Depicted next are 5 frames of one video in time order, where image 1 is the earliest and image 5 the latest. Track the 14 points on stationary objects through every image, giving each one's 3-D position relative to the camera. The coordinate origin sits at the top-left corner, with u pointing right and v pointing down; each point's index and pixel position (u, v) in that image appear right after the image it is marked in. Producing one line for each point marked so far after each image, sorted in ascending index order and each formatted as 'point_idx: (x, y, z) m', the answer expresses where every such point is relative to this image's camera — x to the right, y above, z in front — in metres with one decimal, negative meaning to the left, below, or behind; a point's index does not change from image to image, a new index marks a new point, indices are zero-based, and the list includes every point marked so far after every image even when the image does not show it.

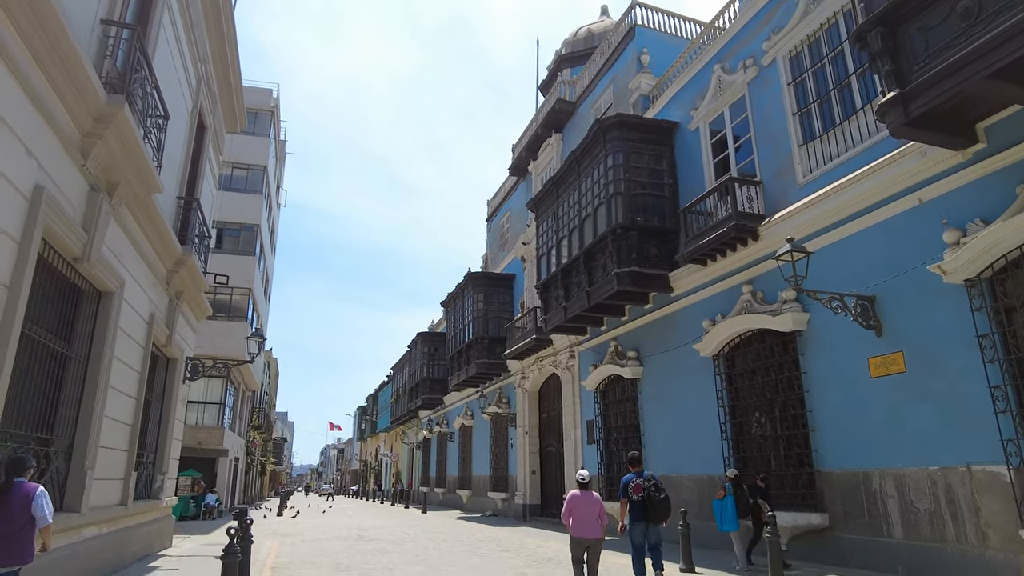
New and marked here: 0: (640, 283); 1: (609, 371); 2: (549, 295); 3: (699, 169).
0: (+2.7, +0.1, +13.7) m
1: (+2.4, -2.0, +15.9) m
2: (+1.0, -0.1, +17.4) m
3: (+3.9, +2.5, +13.7) m
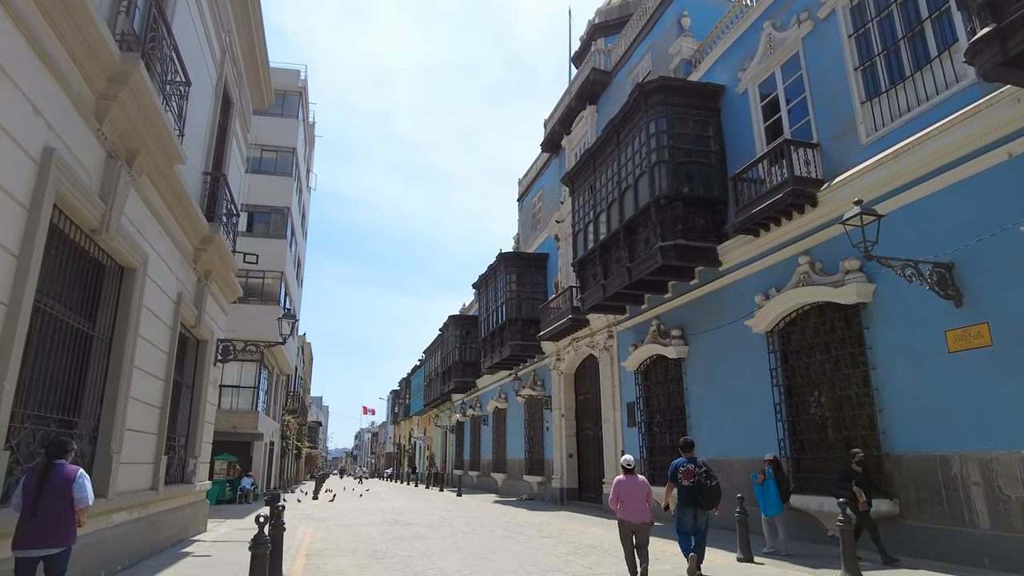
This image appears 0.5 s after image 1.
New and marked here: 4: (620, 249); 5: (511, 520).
0: (+3.4, +0.6, +12.9) m
1: (+3.2, -1.5, +15.2) m
2: (+1.9, +0.4, +16.7) m
3: (+4.6, +3.0, +12.9) m
4: (+2.5, +0.9, +14.9) m
5: (0.0, -5.3, +15.1) m
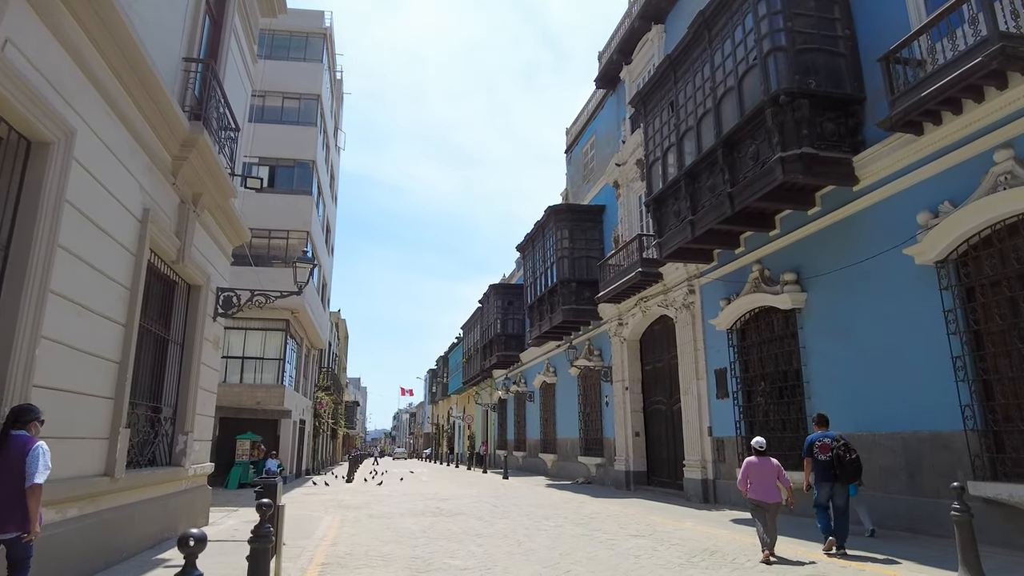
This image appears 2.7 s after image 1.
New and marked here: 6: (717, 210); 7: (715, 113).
0: (+4.5, +1.7, +9.9) m
1: (+4.5, -0.3, +12.2) m
2: (+3.2, +1.6, +13.7) m
3: (+5.6, +4.1, +9.7) m
4: (+3.6, +2.1, +11.9) m
5: (+1.3, -4.2, +12.4) m
6: (+3.6, +1.4, +11.7) m
7: (+3.6, +3.1, +11.7) m
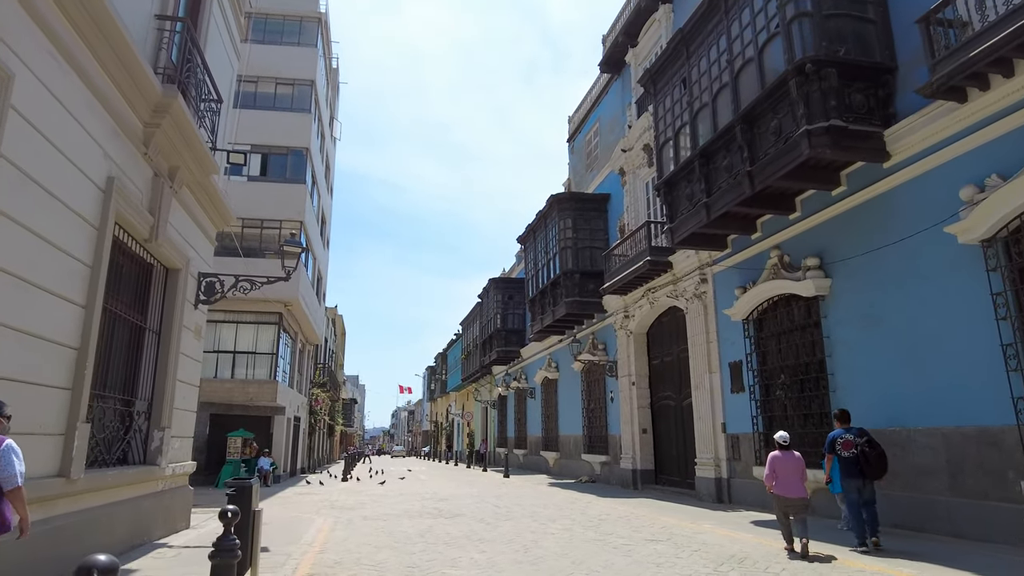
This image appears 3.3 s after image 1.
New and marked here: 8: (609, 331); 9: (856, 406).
0: (+4.6, +2.0, +9.1) m
1: (+4.5, -0.1, +11.5) m
2: (+3.2, +1.9, +13.0) m
3: (+5.7, +4.4, +9.0) m
4: (+3.7, +2.3, +11.1) m
5: (+1.3, -3.9, +11.6) m
6: (+3.7, +1.6, +11.0) m
7: (+3.6, +3.3, +11.0) m
8: (+2.9, -1.3, +19.6) m
9: (+5.1, -1.8, +9.9) m
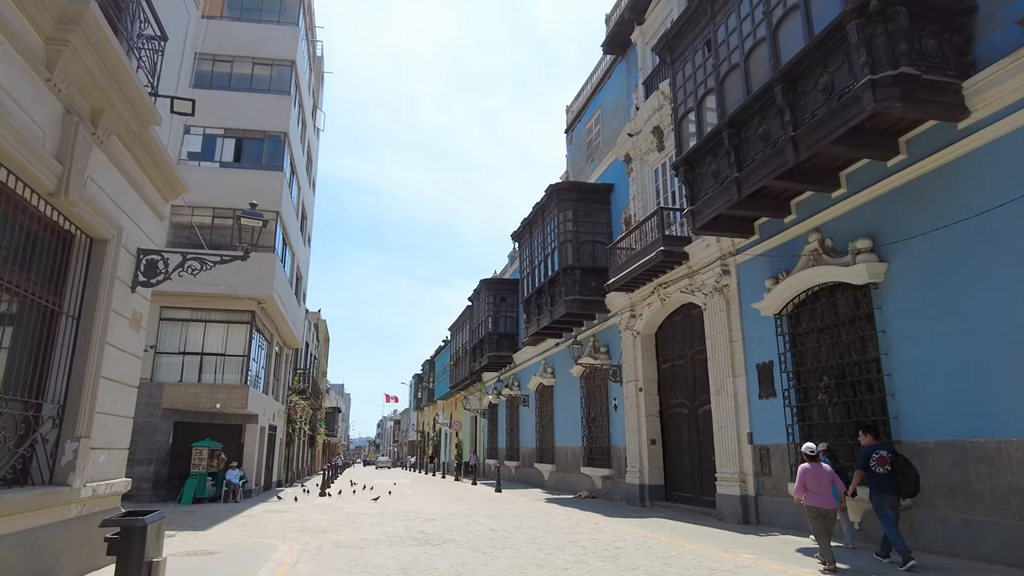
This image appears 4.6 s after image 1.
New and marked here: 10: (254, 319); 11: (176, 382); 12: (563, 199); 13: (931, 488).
0: (+4.7, +2.2, +7.6) m
1: (+4.5, +0.1, +9.9) m
2: (+3.2, +2.0, +11.4) m
3: (+5.8, +4.6, +7.5) m
4: (+3.7, +2.5, +9.6) m
5: (+1.3, -3.7, +10.0) m
6: (+3.7, +1.8, +9.4) m
7: (+3.7, +3.5, +9.5) m
8: (+2.7, -1.2, +18.0) m
9: (+5.2, -1.6, +8.3) m
10: (-7.7, -0.9, +19.7) m
11: (-9.5, -2.6, +18.6) m
12: (+1.5, +2.6, +19.4) m
13: (+5.1, -2.4, +8.0) m
